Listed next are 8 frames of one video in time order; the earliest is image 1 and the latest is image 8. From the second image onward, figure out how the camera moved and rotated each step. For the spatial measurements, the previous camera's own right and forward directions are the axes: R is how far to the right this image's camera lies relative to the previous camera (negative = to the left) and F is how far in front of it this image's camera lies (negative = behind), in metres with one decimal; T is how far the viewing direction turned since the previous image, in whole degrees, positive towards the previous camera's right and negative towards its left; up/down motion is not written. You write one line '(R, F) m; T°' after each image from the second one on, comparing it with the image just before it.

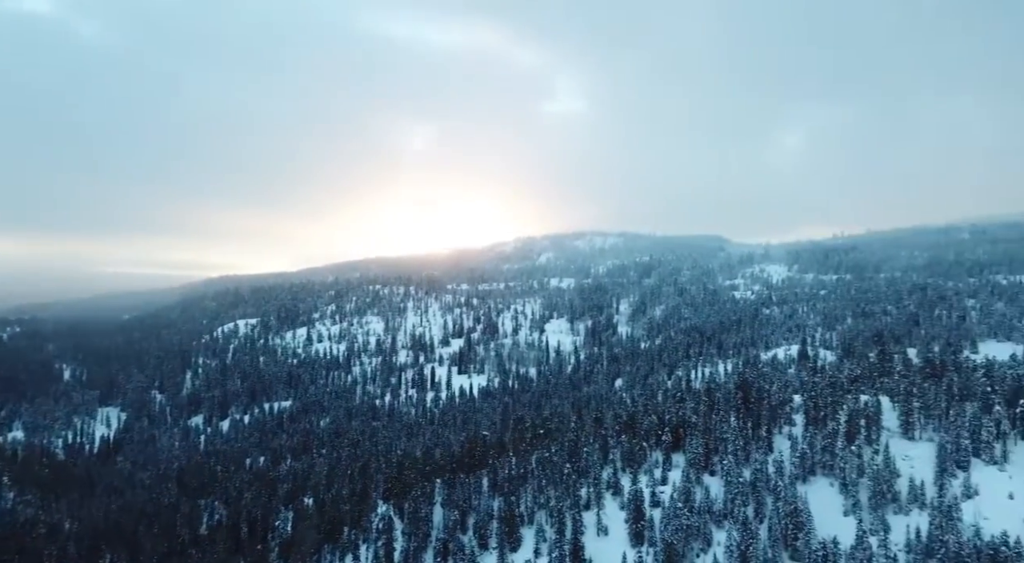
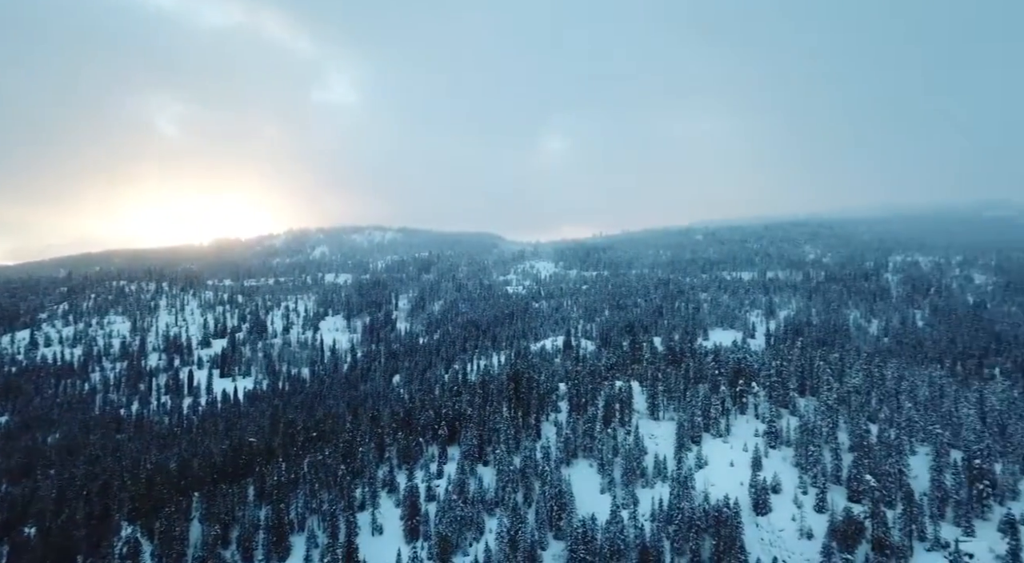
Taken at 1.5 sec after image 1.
(+11.4, 0.0) m; +15°
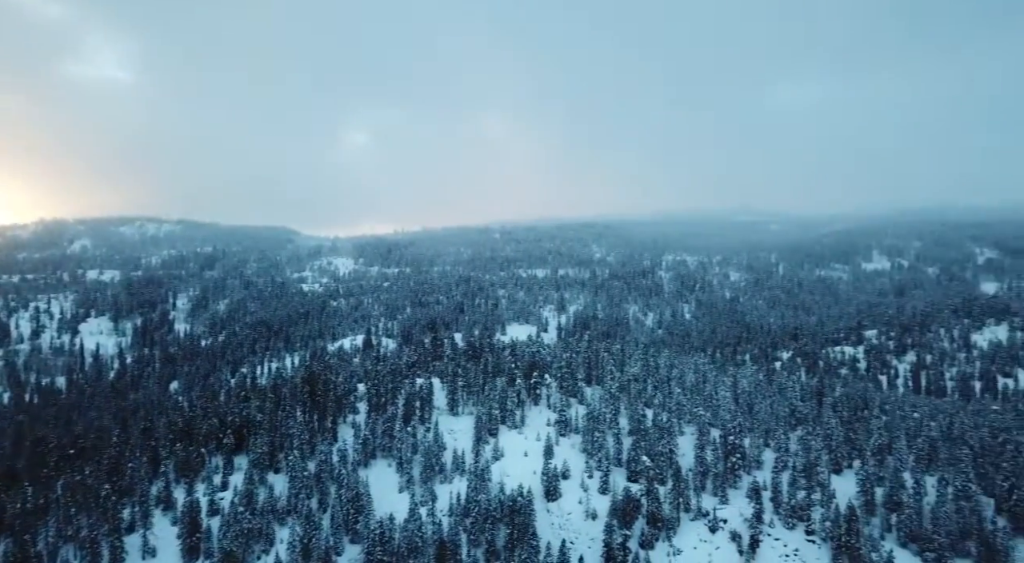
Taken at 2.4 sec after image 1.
(+10.6, -0.5) m; +13°
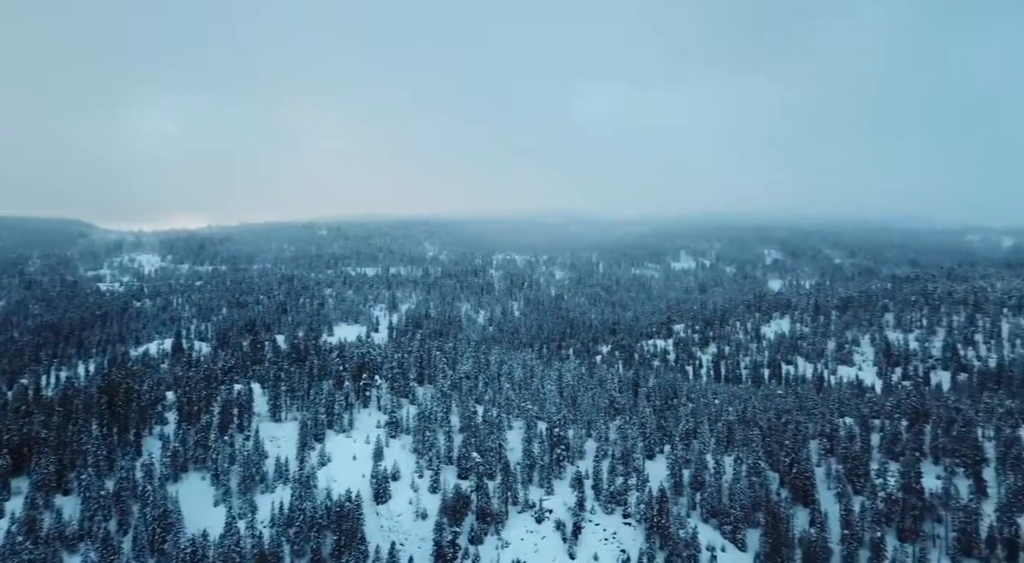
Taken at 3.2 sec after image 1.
(+8.9, -0.3) m; +11°
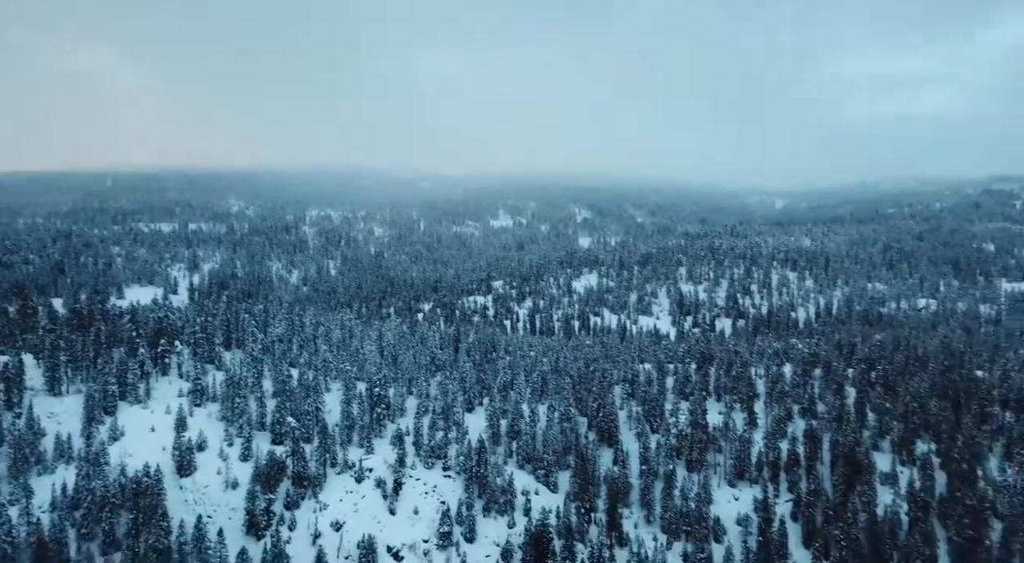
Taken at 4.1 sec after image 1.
(+9.9, -0.7) m; +12°
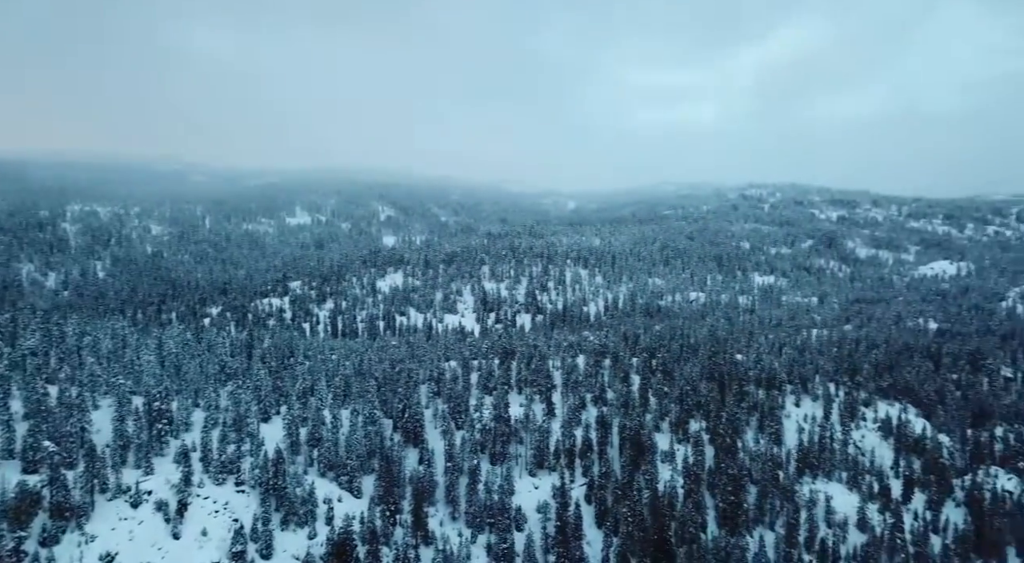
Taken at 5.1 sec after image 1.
(+10.2, -0.7) m; +13°
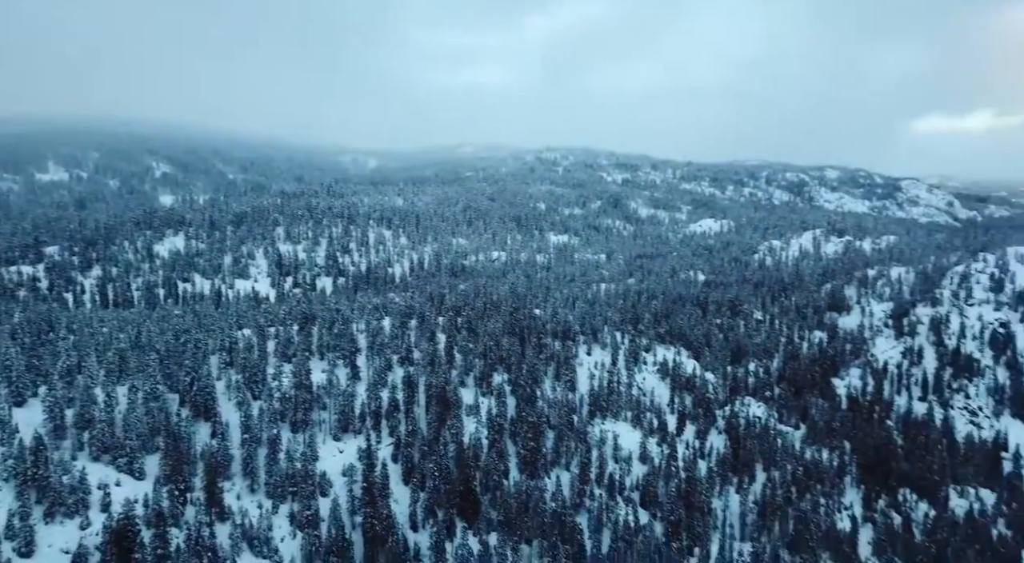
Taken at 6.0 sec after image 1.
(+9.7, -1.3) m; +13°
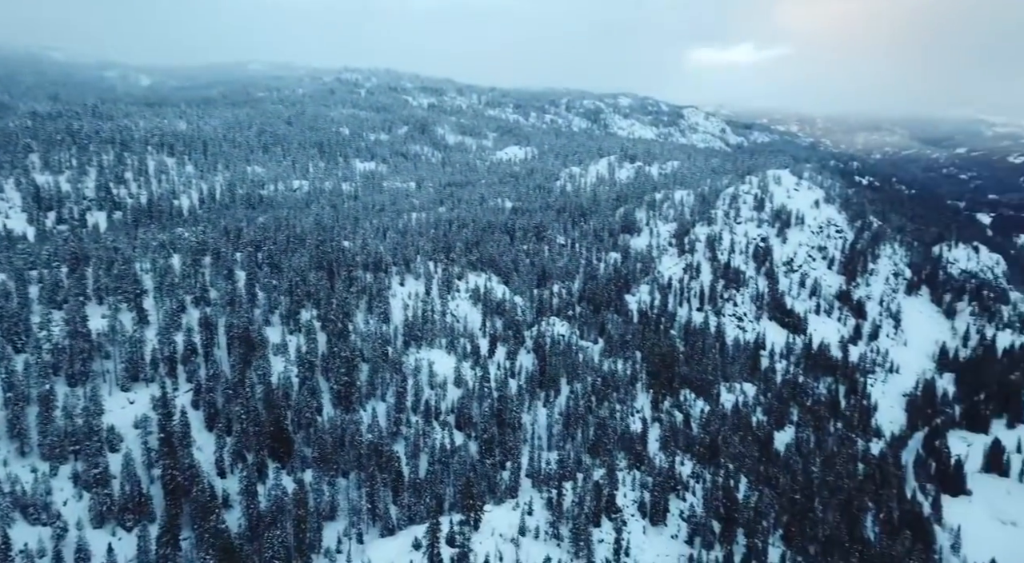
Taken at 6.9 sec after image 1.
(+9.2, -0.4) m; +13°
